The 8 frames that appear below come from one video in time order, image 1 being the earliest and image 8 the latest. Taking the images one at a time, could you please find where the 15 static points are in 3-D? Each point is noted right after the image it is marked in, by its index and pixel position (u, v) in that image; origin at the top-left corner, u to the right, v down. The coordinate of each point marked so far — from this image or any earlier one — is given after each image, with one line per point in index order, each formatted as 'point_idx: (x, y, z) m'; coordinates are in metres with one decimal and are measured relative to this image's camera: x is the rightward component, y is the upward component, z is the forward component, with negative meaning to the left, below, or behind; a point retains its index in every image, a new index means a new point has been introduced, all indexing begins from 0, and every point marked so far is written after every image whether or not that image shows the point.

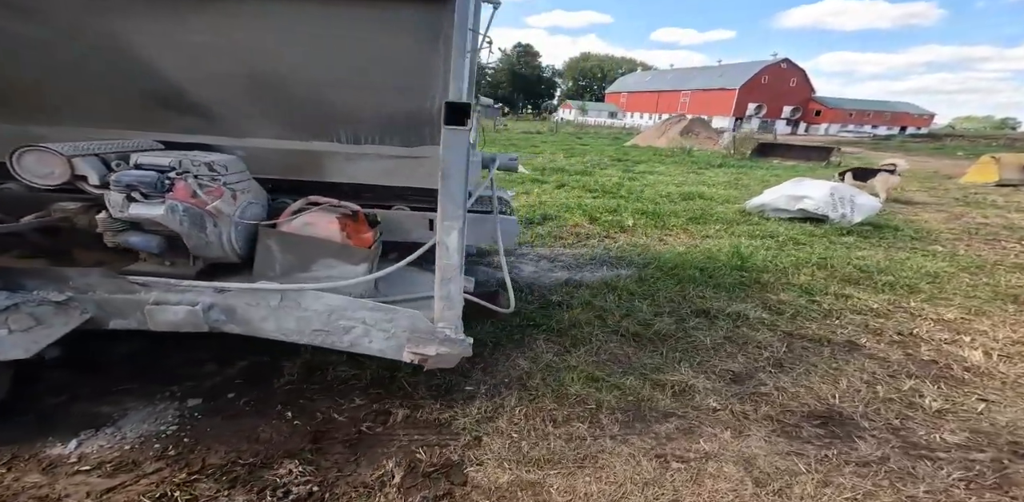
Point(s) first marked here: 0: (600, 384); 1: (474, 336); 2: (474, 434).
0: (+0.5, -0.7, +2.1) m
1: (-0.2, -0.5, +2.5) m
2: (-0.1, -0.7, +1.7) m
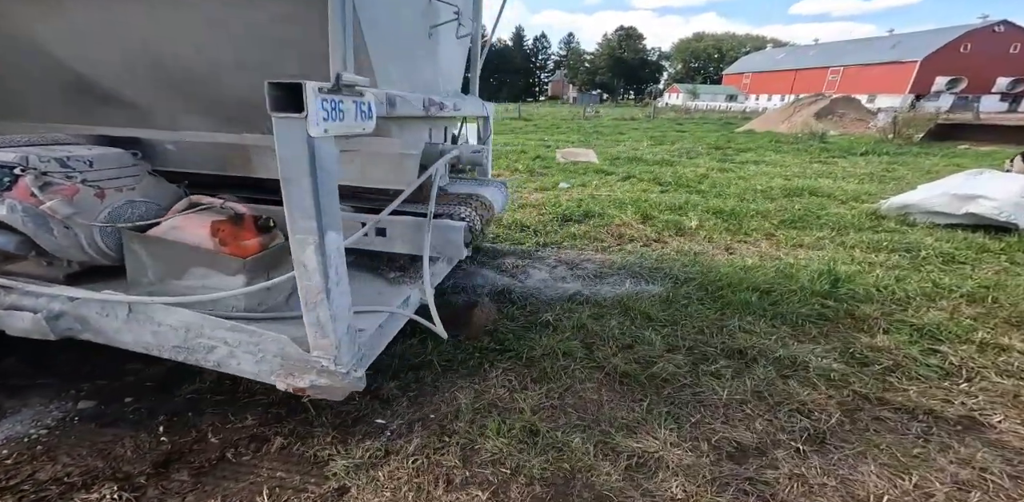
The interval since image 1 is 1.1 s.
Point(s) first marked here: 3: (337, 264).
0: (+0.1, -0.7, +1.6) m
1: (-0.4, -0.5, +2.2) m
2: (-0.5, -0.8, +1.4) m
3: (-0.5, 0.0, +1.4) m
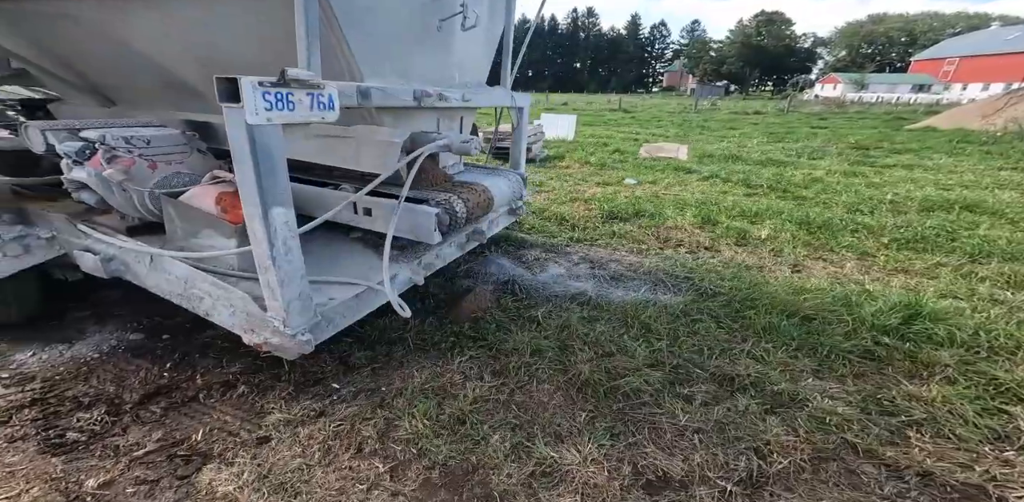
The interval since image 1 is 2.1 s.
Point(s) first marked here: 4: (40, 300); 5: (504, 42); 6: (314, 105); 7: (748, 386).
0: (-0.2, -0.7, +1.7) m
1: (-0.6, -0.4, +2.3) m
2: (-0.9, -0.7, +1.6) m
3: (-0.8, +0.1, +1.6) m
4: (-2.6, -0.3, +2.3) m
5: (-0.1, +1.5, +3.0) m
6: (-0.7, +0.6, +1.6) m
7: (+1.1, -0.6, +2.0) m
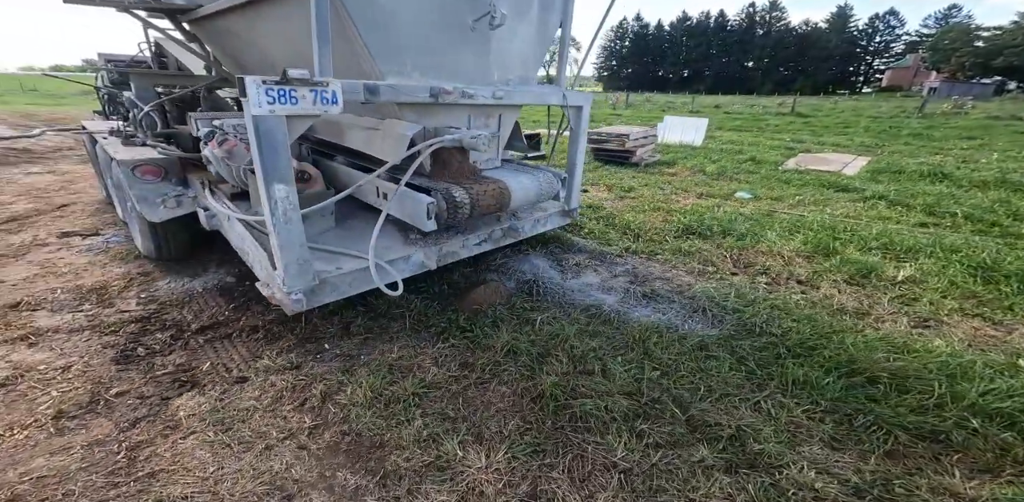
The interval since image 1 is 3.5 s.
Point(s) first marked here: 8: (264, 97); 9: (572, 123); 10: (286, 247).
0: (-0.5, -0.7, +1.8) m
1: (-0.6, -0.3, +2.5) m
2: (-1.2, -0.5, +1.9) m
3: (-1.0, +0.2, +1.9) m
4: (-2.5, +0.1, +3.2) m
5: (+0.3, +1.5, +2.9) m
6: (-0.8, +0.7, +1.9) m
7: (+0.8, -0.7, +1.6) m
8: (-1.0, +0.6, +1.7) m
9: (+0.5, +1.0, +3.2) m
10: (-1.0, 0.0, +1.9) m
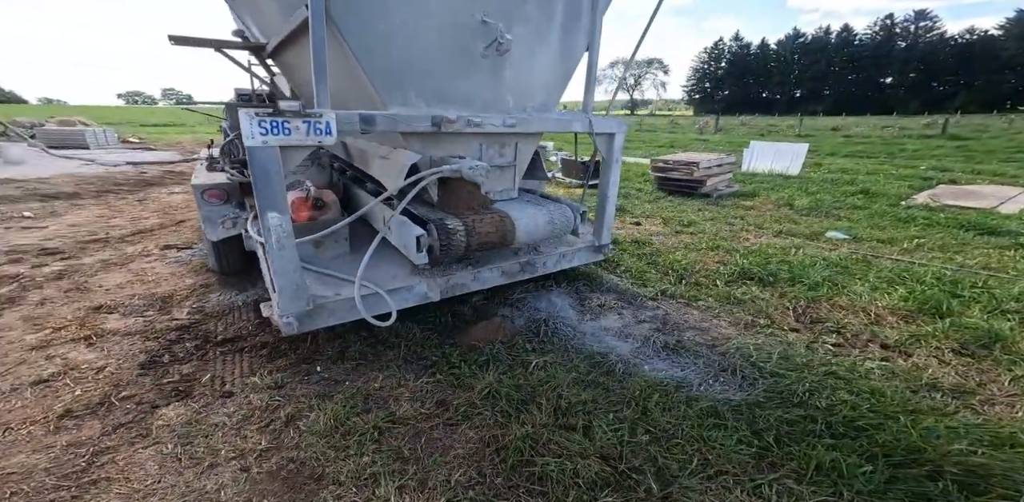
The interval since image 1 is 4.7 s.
0: (-0.7, -0.8, +1.8) m
1: (-0.6, -0.5, +2.5) m
2: (-1.3, -0.6, +2.0) m
3: (-1.1, +0.1, +2.0) m
4: (-2.3, -0.1, +3.5) m
5: (+0.5, +1.2, +2.8) m
6: (-0.9, +0.6, +1.9) m
7: (+0.6, -0.9, +1.3) m
8: (-1.1, +0.5, +1.8) m
9: (+0.7, +0.7, +3.0) m
10: (-1.1, -0.1, +2.0) m
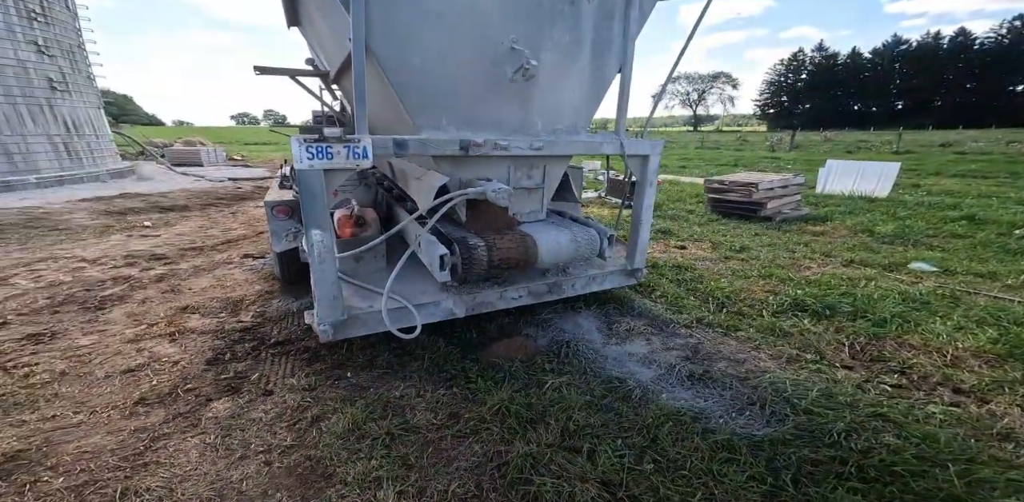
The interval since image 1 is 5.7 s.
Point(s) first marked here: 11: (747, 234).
0: (-0.7, -0.9, +1.9) m
1: (-0.5, -0.6, +2.6) m
2: (-1.3, -0.7, +2.2) m
3: (-1.0, 0.0, +2.2) m
4: (-1.9, -0.2, +3.9) m
5: (+0.7, +1.1, +2.8) m
6: (-0.8, +0.5, +2.2) m
7: (+0.5, -1.0, +1.2) m
8: (-1.0, +0.5, +2.1) m
9: (+0.9, +0.5, +2.9) m
10: (-1.0, -0.2, +2.3) m
11: (+2.6, +0.2, +4.7) m
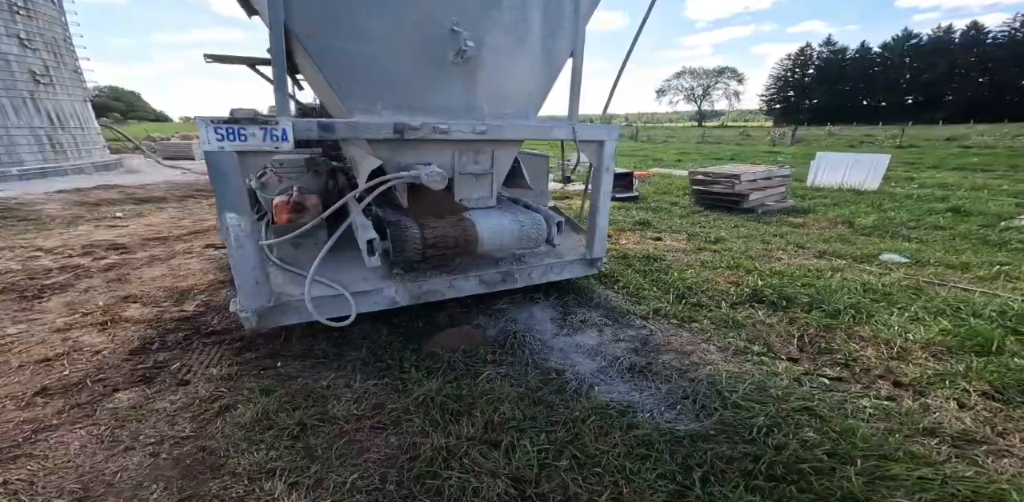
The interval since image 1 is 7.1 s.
0: (-1.0, -0.8, +1.8) m
1: (-0.8, -0.6, +2.5) m
2: (-1.6, -0.6, +2.2) m
3: (-1.4, +0.1, +2.2) m
4: (-2.2, -0.1, +3.9) m
5: (+0.4, +1.1, +2.7) m
6: (-1.2, +0.5, +2.1) m
7: (+0.1, -1.0, +1.1) m
8: (-1.4, +0.5, +2.0) m
9: (+0.6, +0.6, +2.8) m
10: (-1.4, -0.1, +2.2) m
11: (+2.3, +0.3, +4.6) m
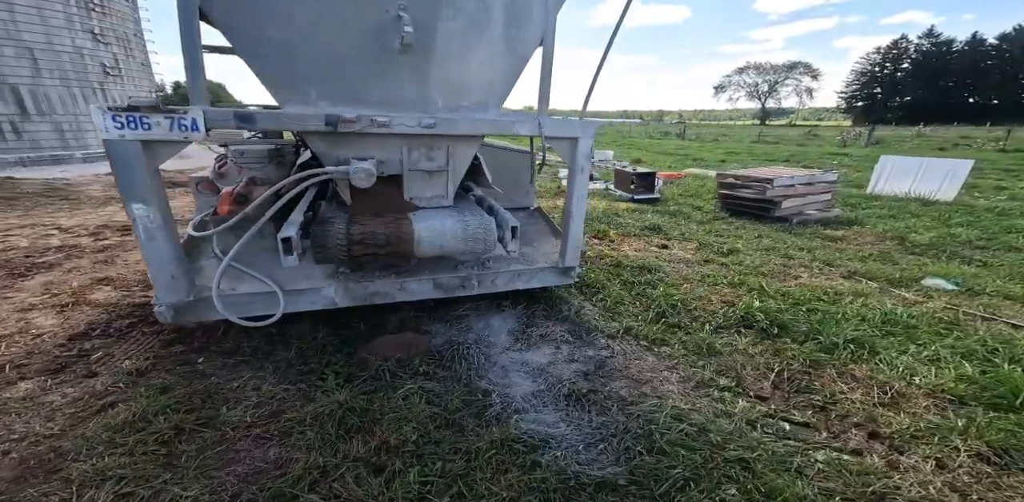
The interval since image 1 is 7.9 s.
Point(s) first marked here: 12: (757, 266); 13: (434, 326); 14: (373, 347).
0: (-1.4, -0.8, +1.7) m
1: (-1.1, -0.5, +2.4) m
2: (-1.9, -0.6, +2.2) m
3: (-1.7, +0.1, +2.1) m
4: (-2.4, 0.0, +3.9) m
5: (+0.2, +1.1, +2.4) m
6: (-1.5, +0.6, +2.0) m
7: (-0.4, -1.0, +0.9) m
8: (-1.7, +0.6, +1.9) m
9: (+0.3, +0.6, +2.6) m
10: (-1.7, 0.0, +2.1) m
11: (+2.3, +0.2, +4.1) m
12: (+1.9, -0.1, +3.3) m
13: (-0.5, -0.5, +2.6) m
14: (-0.8, -0.5, +2.3) m
